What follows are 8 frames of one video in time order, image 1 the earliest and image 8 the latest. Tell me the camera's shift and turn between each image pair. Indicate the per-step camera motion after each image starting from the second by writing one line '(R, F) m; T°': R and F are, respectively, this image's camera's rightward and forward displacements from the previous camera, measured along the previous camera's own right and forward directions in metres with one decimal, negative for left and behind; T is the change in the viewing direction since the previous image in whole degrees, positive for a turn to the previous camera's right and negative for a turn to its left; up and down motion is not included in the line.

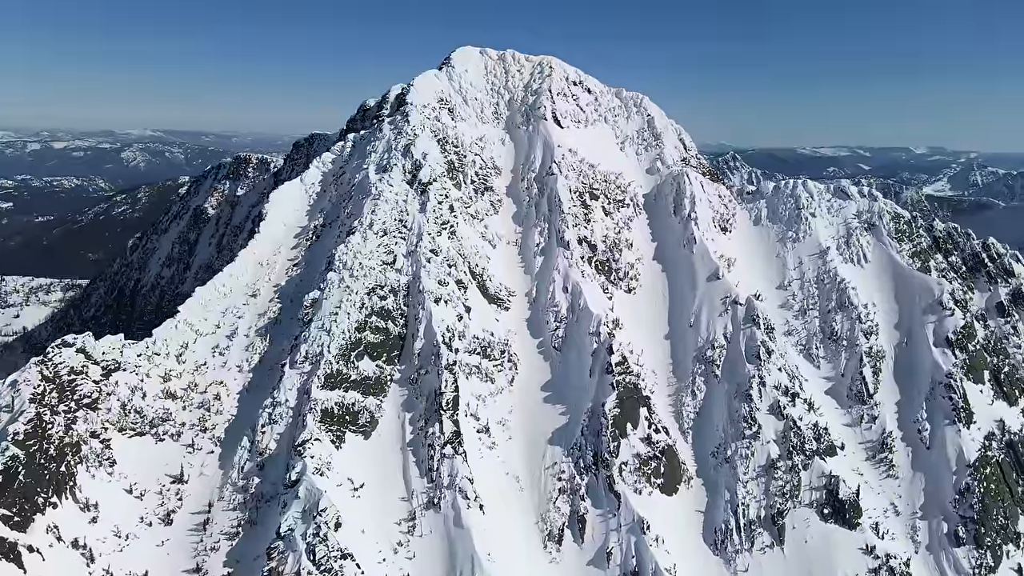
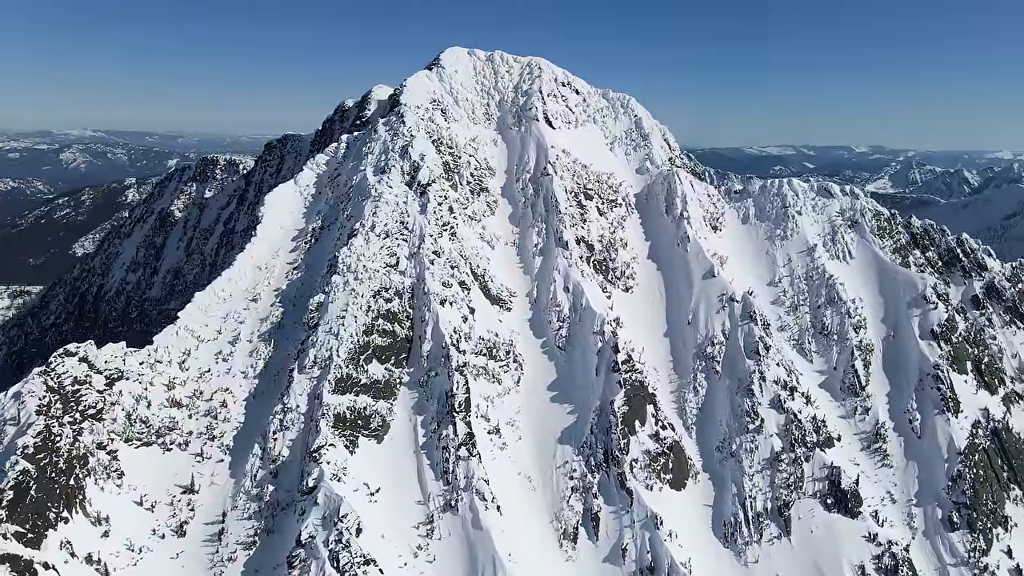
(-2.1, +0.1) m; +2°
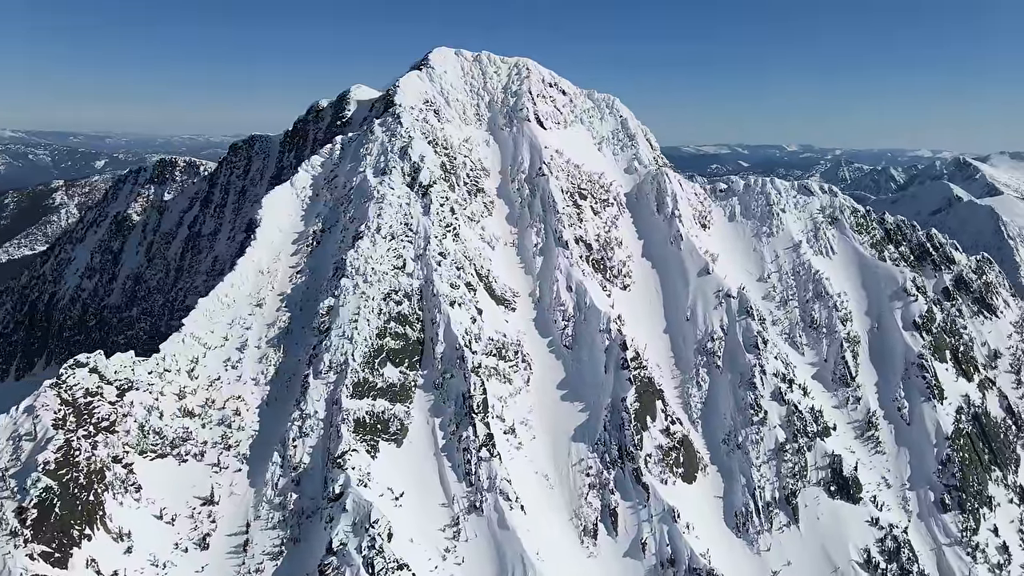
(-2.9, +0.1) m; +3°
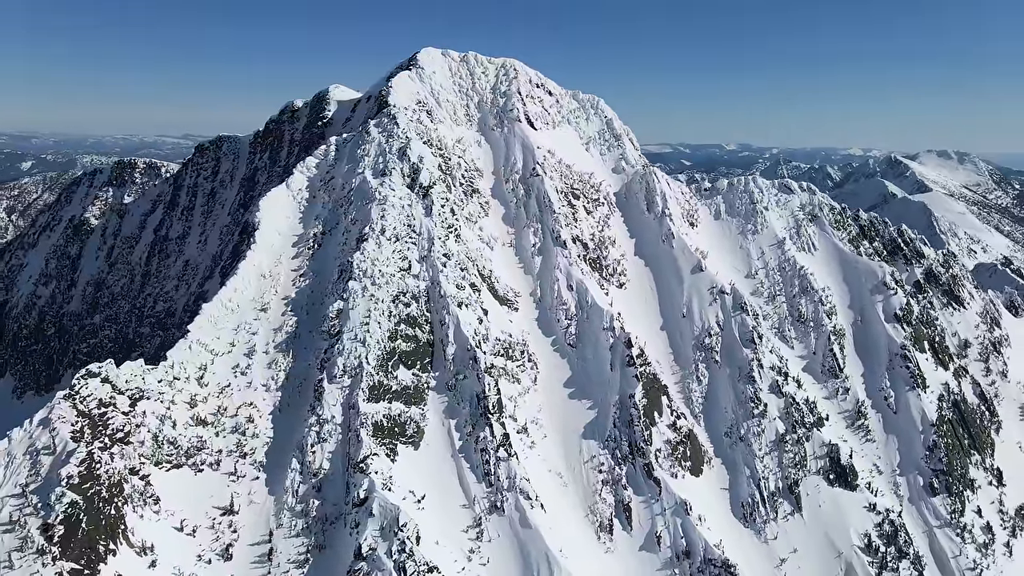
(-2.6, 0.0) m; +3°
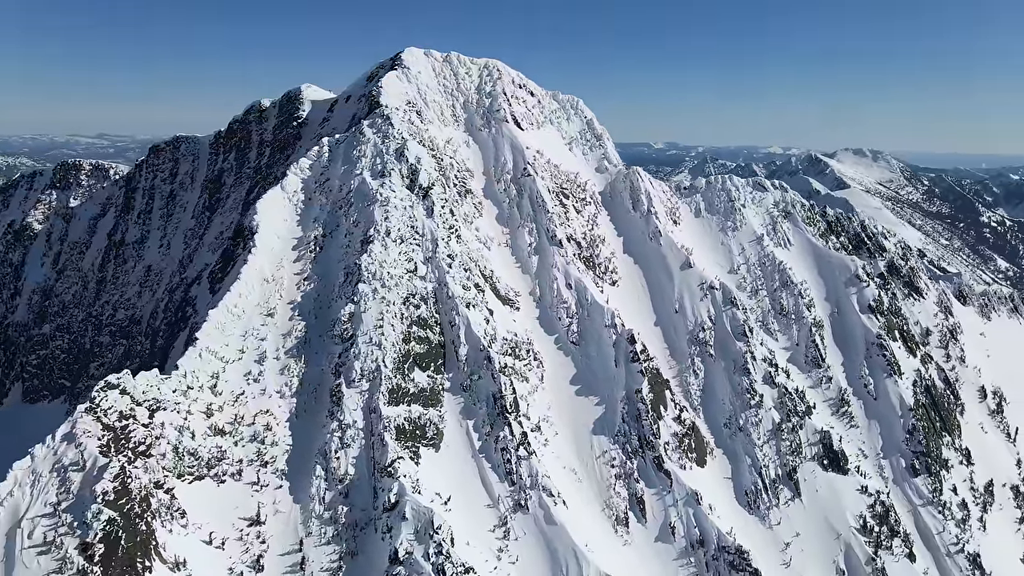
(-3.2, -0.1) m; +4°
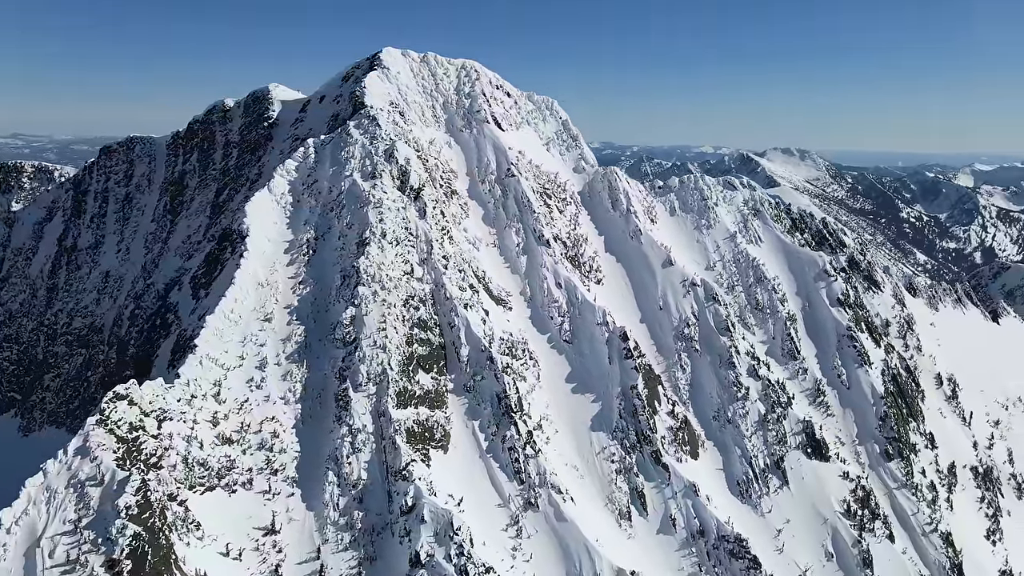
(-2.5, -0.3) m; +4°
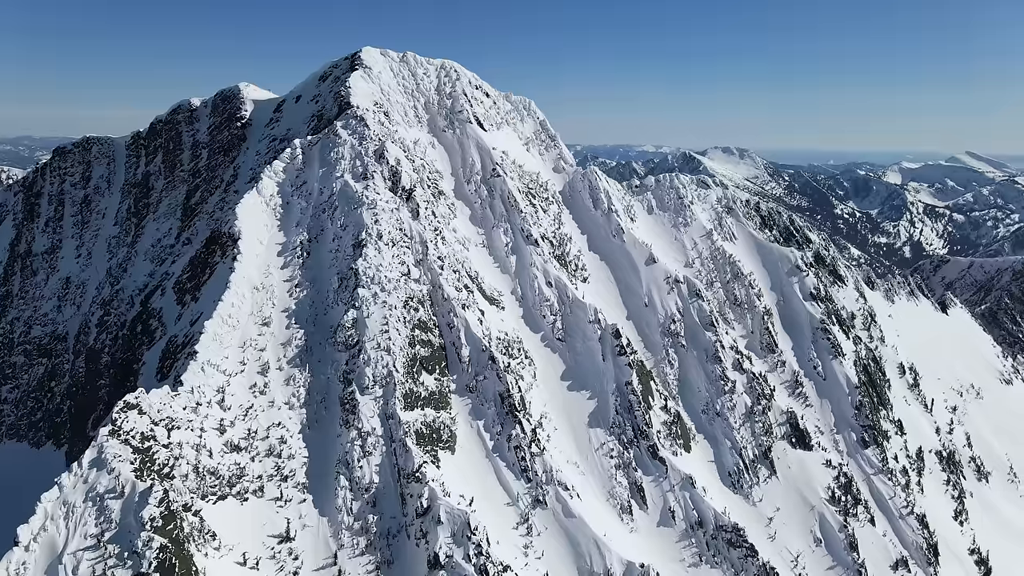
(-2.2, -0.3) m; +3°
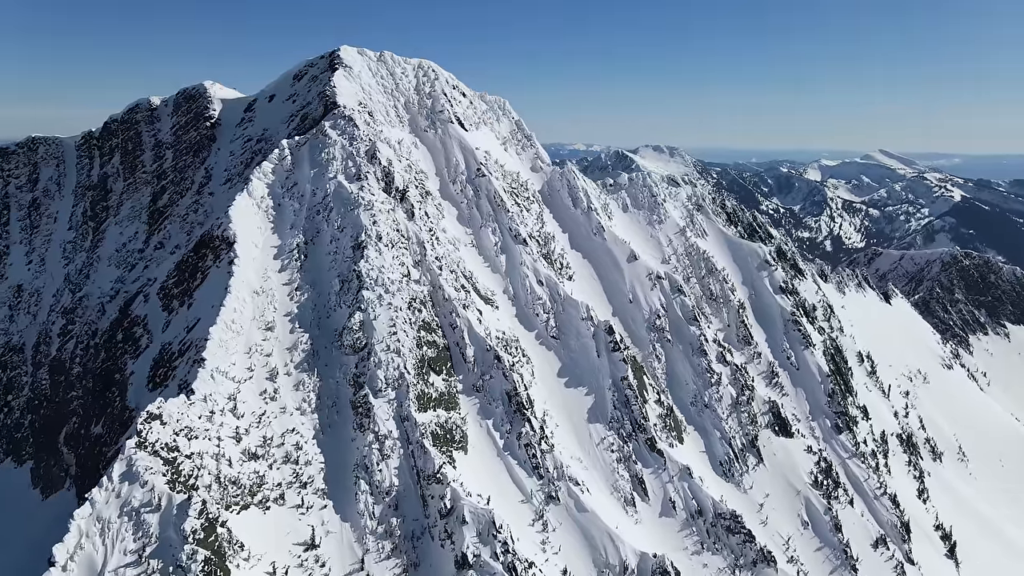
(-3.0, -0.3) m; +4°
